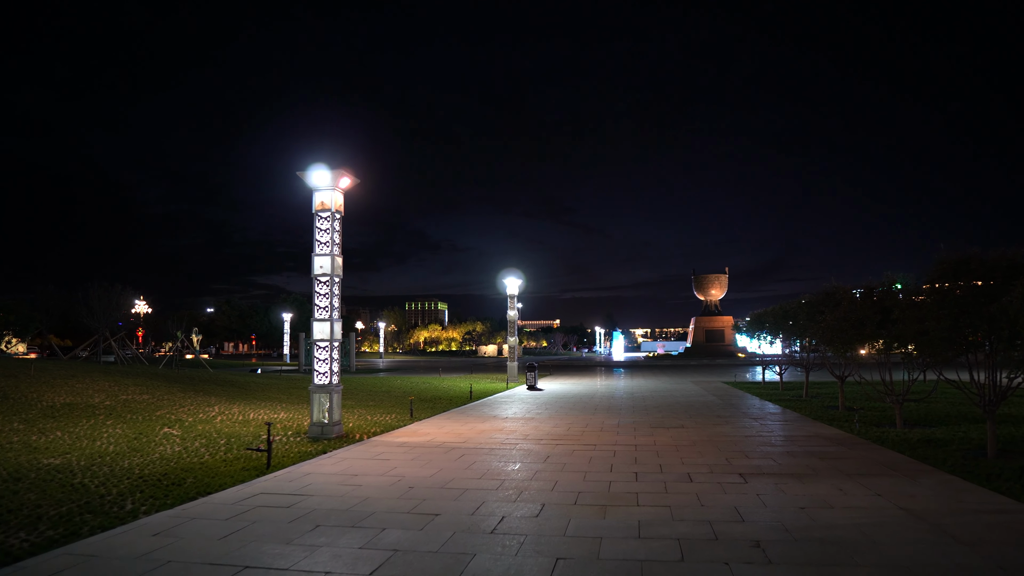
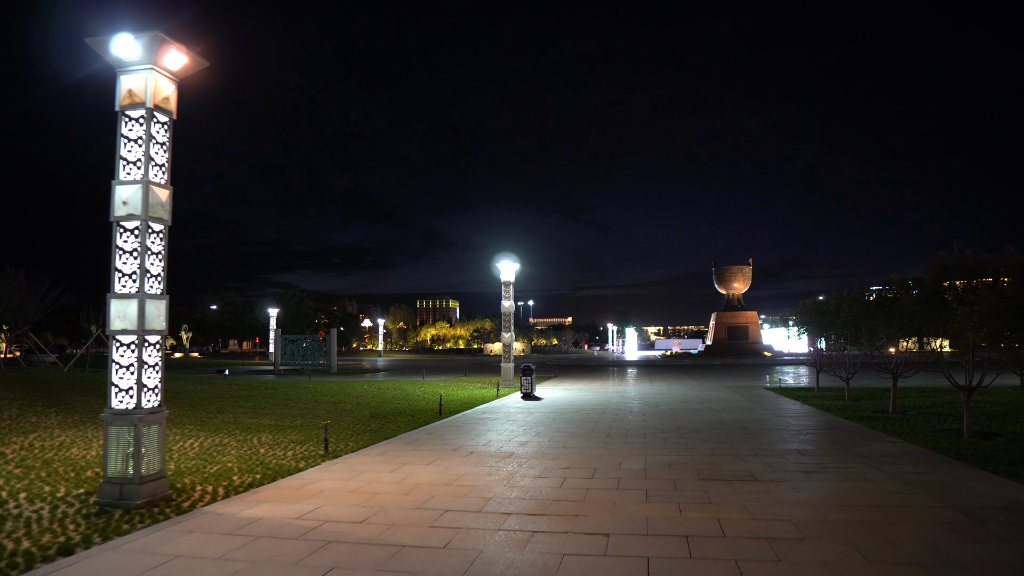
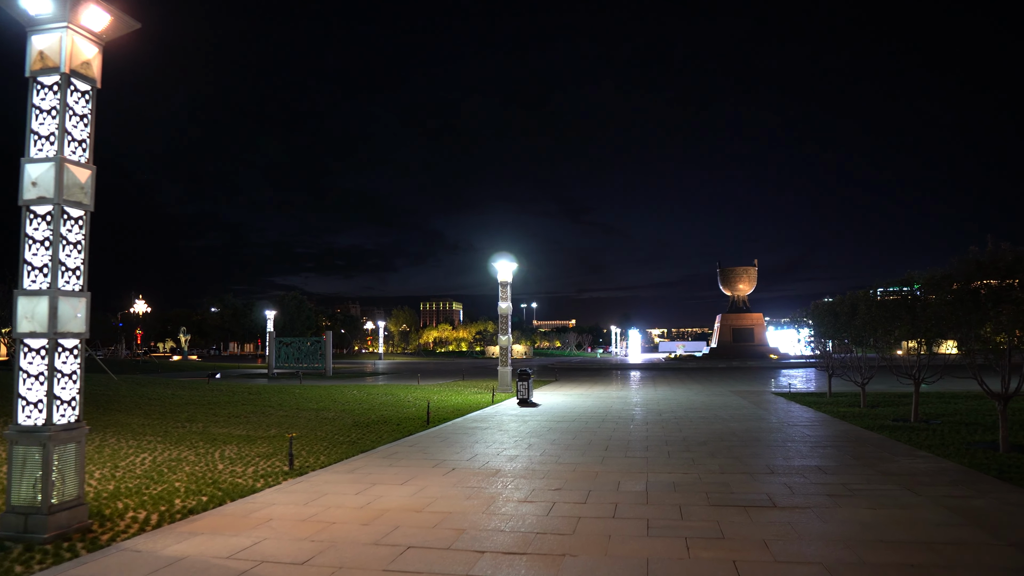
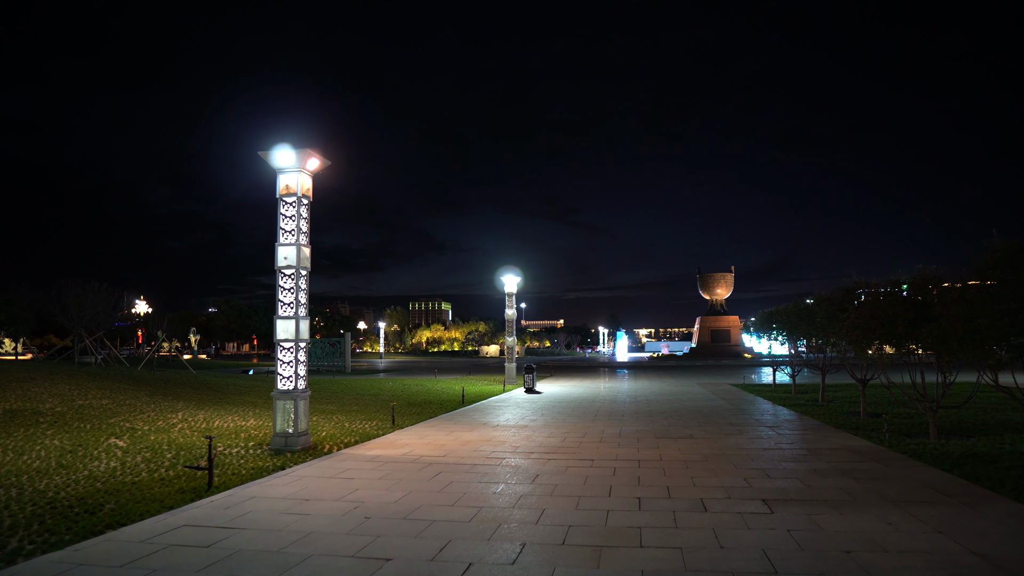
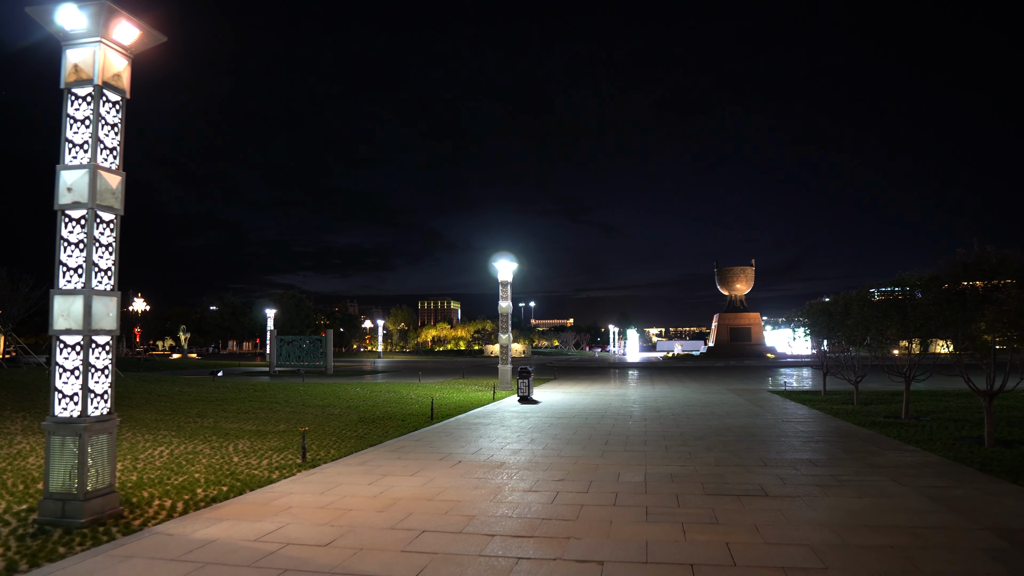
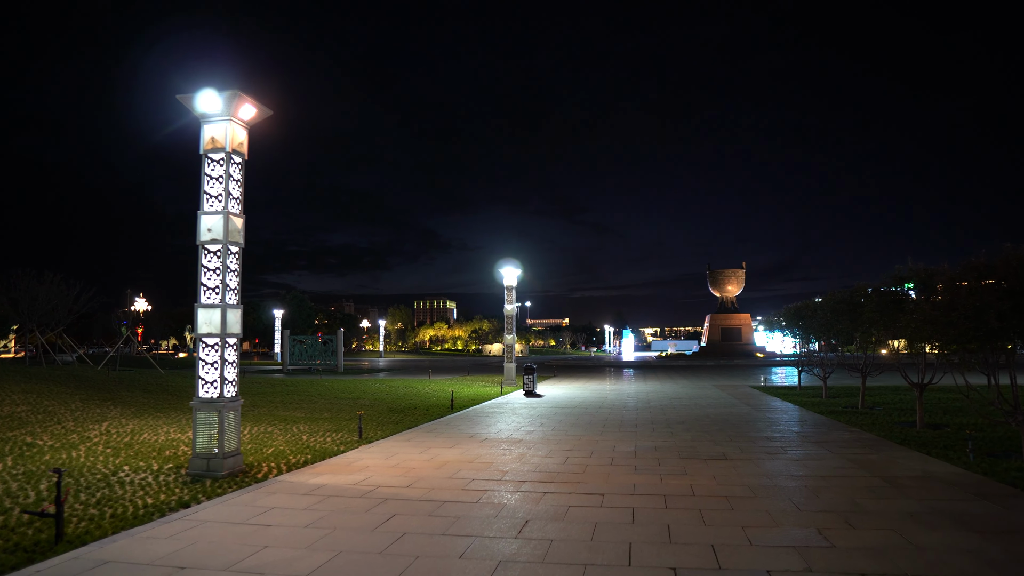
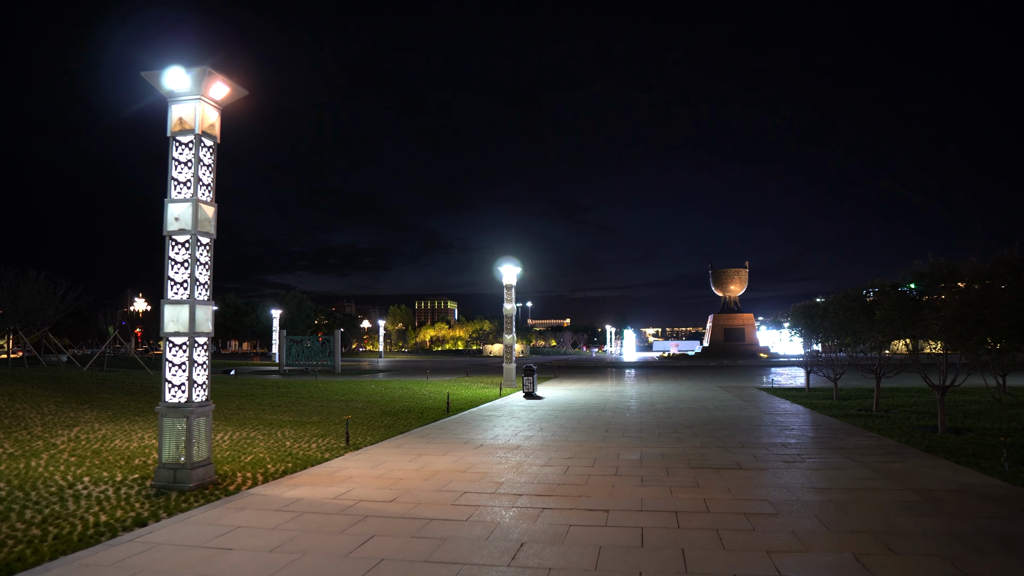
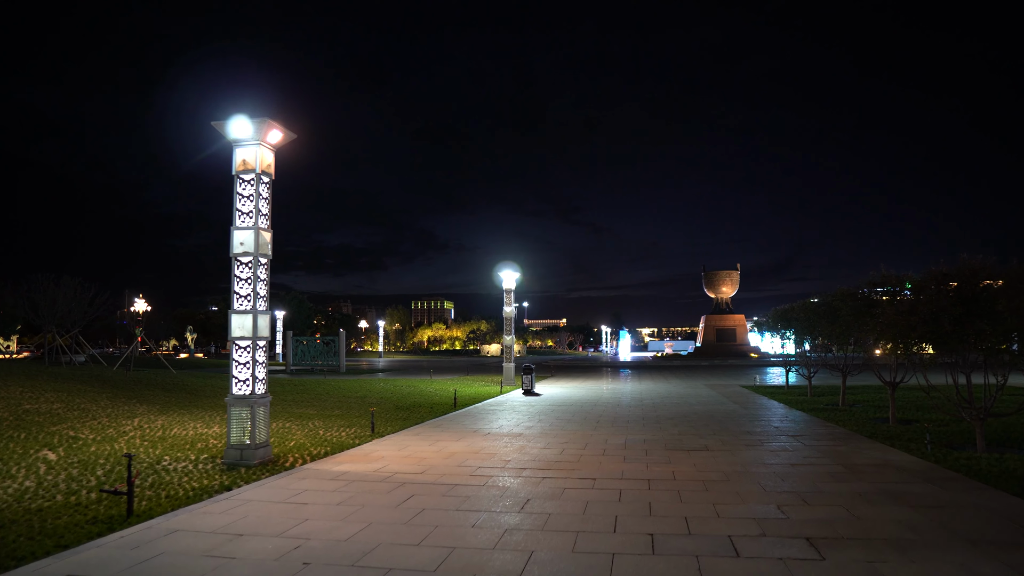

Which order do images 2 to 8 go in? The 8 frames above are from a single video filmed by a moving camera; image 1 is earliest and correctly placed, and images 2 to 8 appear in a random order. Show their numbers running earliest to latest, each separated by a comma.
4, 8, 6, 7, 2, 5, 3
